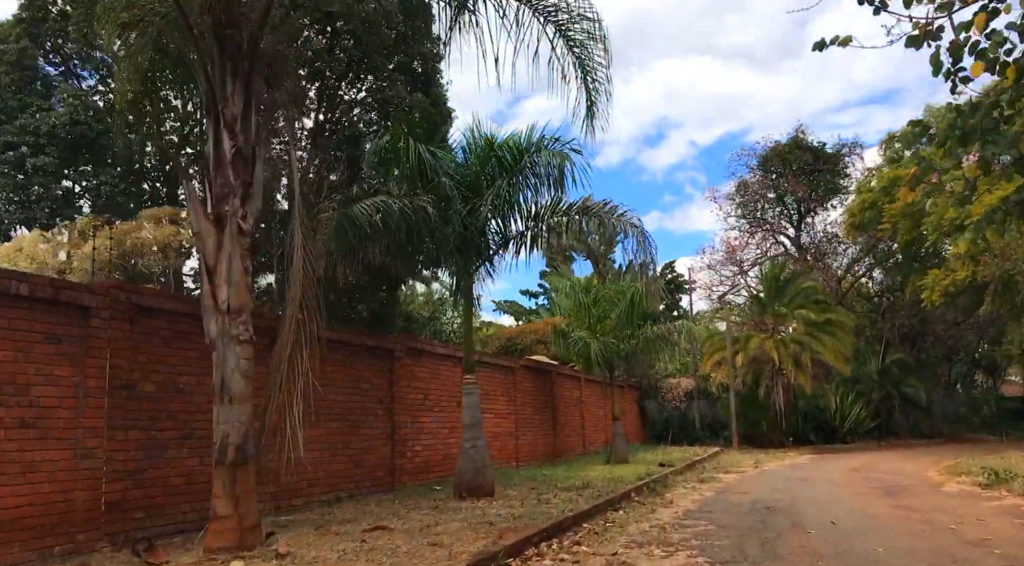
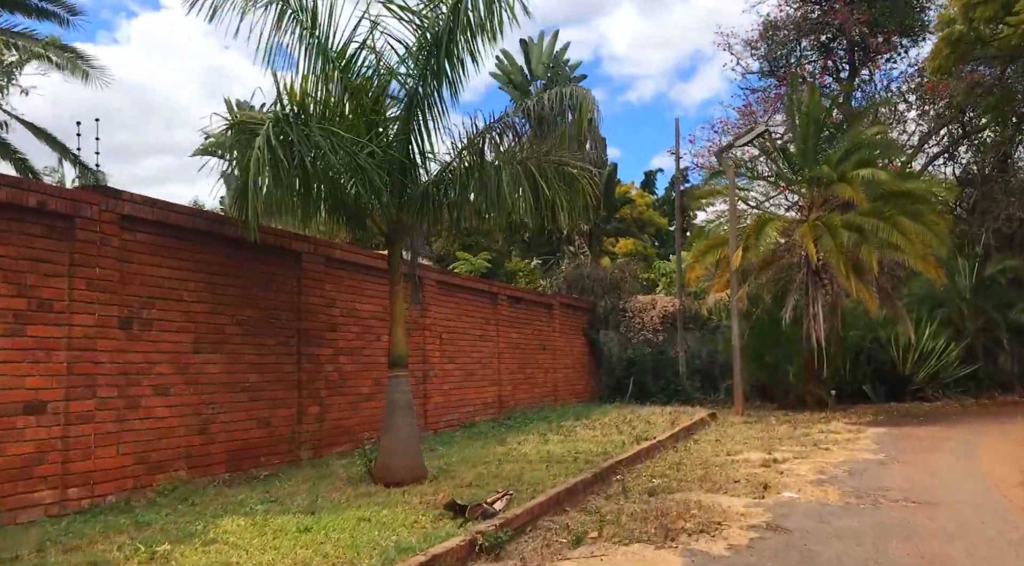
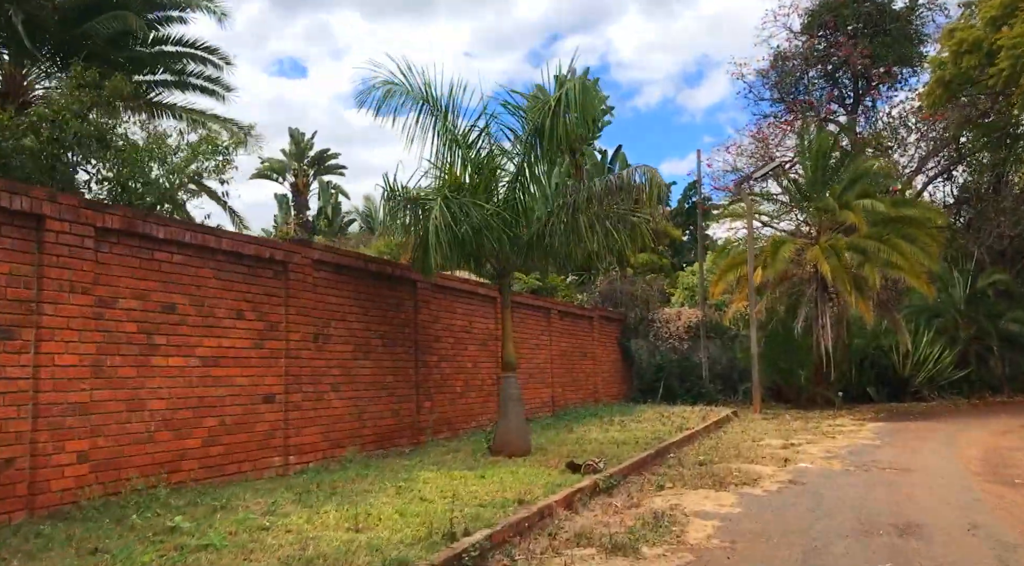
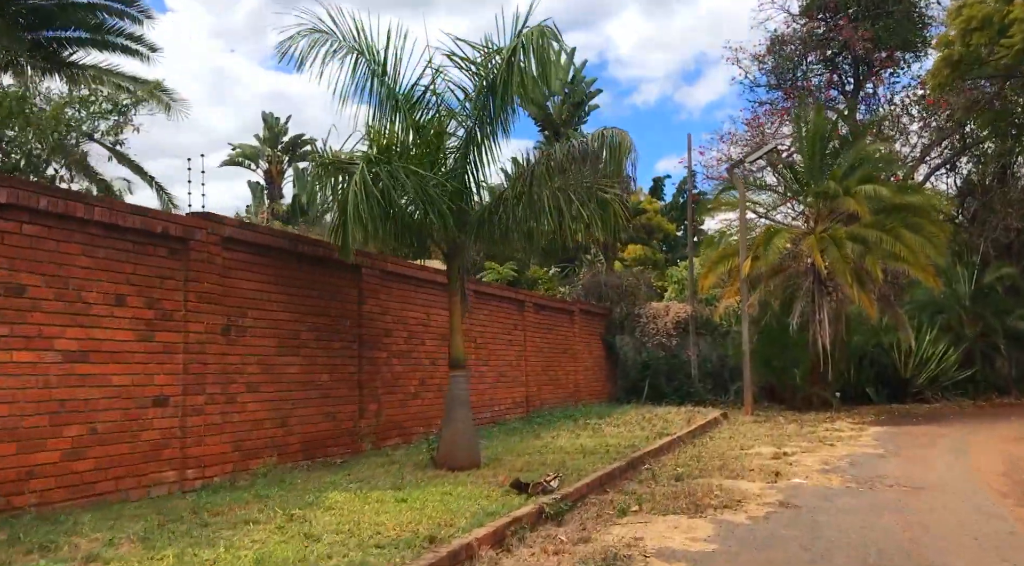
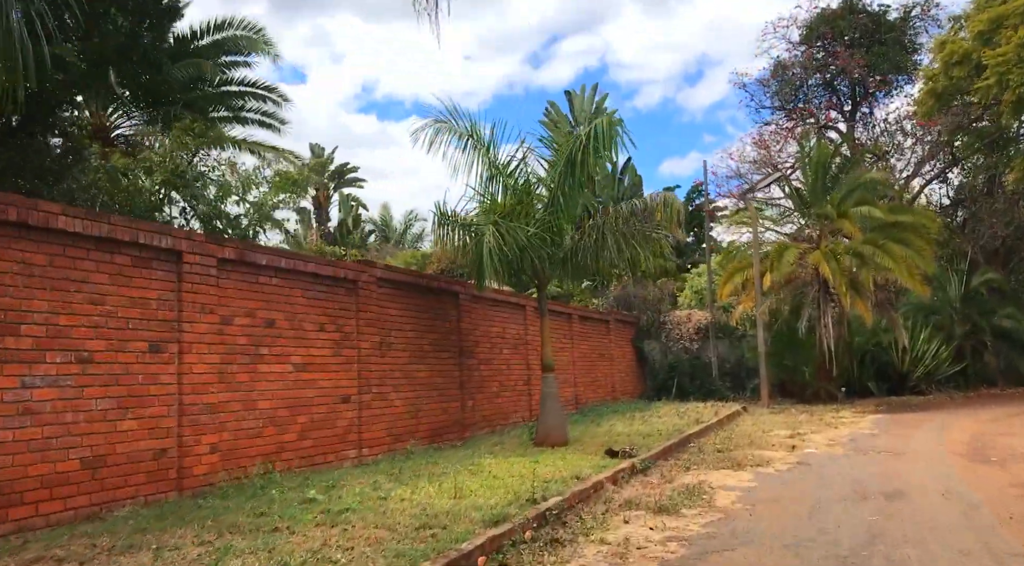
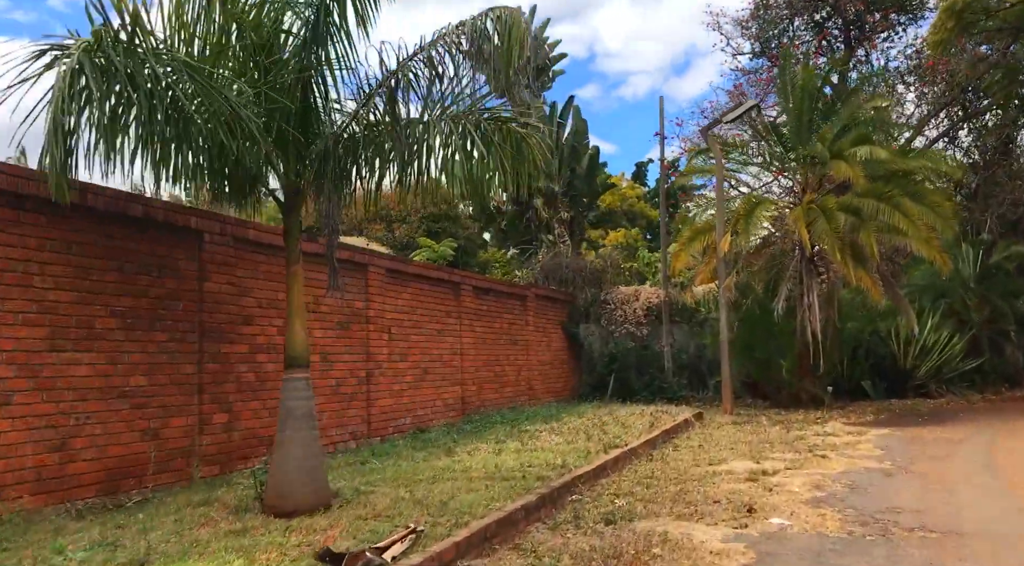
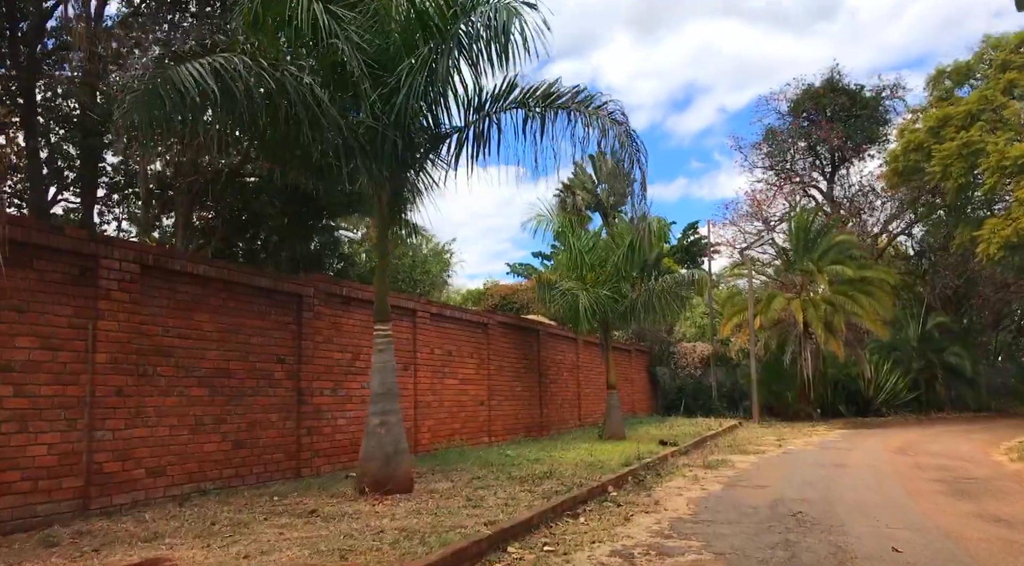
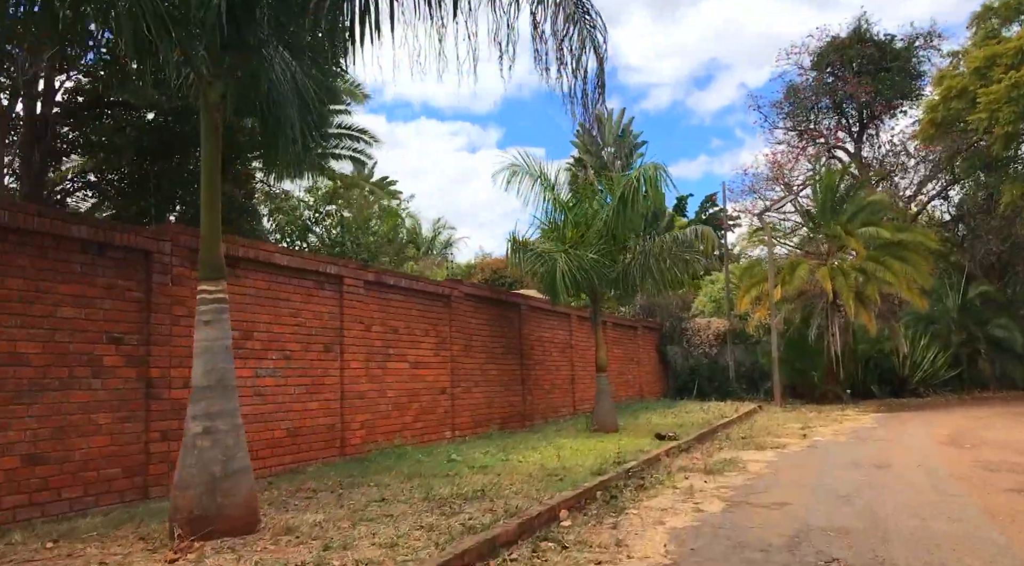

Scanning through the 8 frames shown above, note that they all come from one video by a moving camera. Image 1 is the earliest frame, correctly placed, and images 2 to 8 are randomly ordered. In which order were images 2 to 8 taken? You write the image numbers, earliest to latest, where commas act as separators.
7, 8, 5, 3, 4, 2, 6
